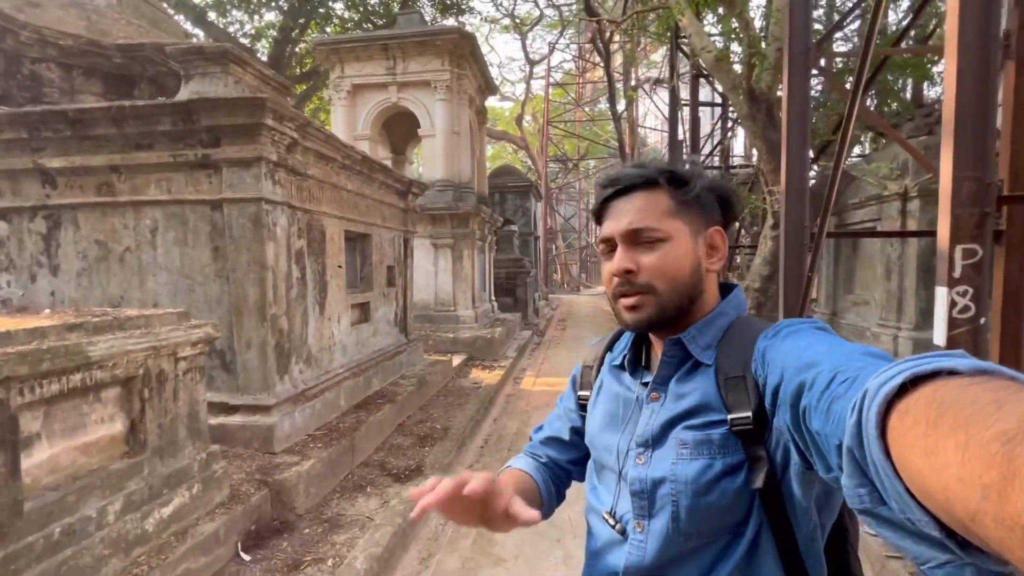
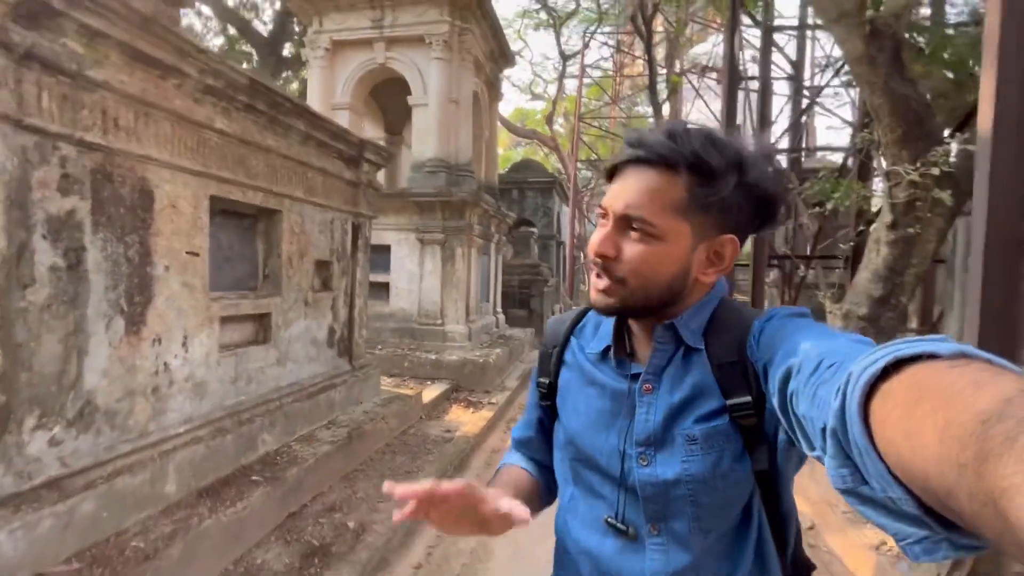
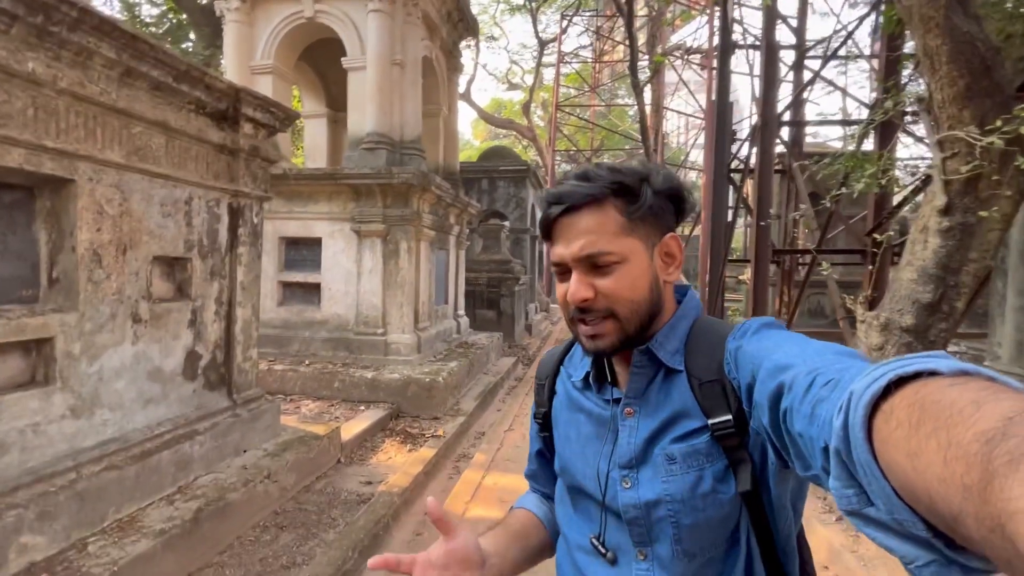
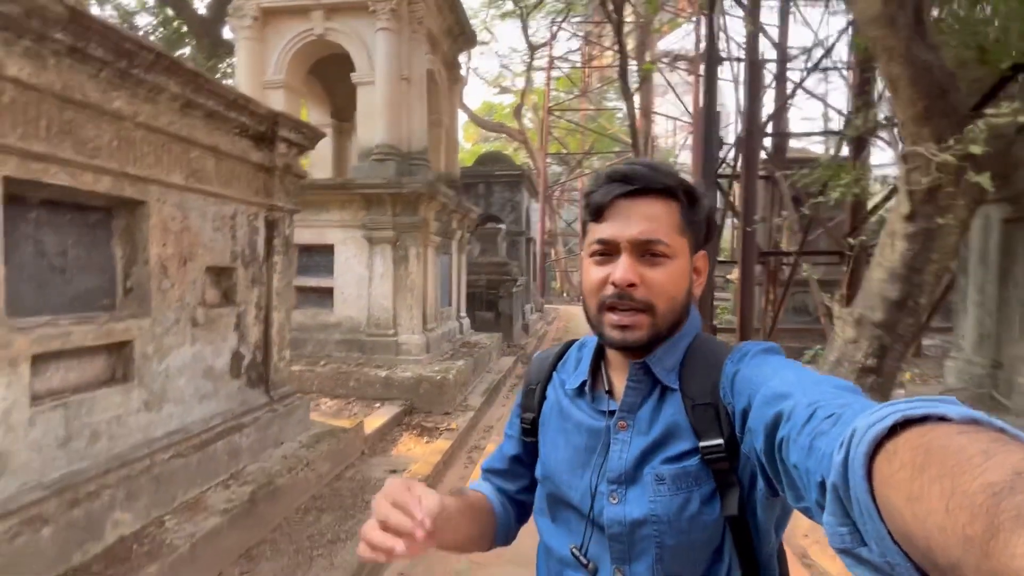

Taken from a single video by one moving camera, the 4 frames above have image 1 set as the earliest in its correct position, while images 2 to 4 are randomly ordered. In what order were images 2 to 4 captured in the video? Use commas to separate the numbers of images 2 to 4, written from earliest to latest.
2, 3, 4
